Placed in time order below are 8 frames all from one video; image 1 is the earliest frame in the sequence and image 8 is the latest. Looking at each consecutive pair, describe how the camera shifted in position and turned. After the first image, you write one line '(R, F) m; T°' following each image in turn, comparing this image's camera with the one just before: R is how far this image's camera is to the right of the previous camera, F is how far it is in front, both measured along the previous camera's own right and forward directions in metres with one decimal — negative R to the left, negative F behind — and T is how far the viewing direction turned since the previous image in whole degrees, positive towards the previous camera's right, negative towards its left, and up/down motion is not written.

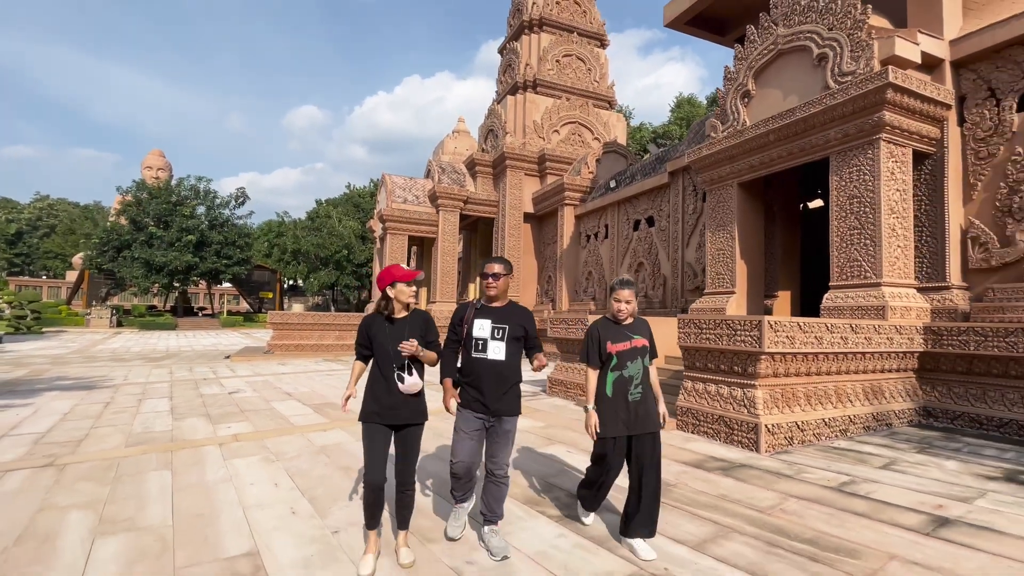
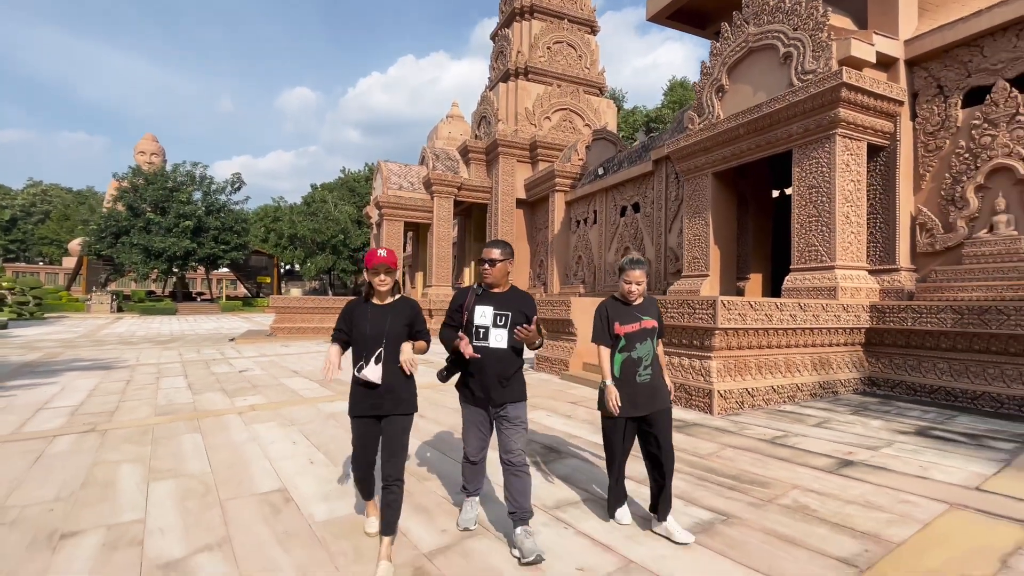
(+0.1, -0.5) m; 0°
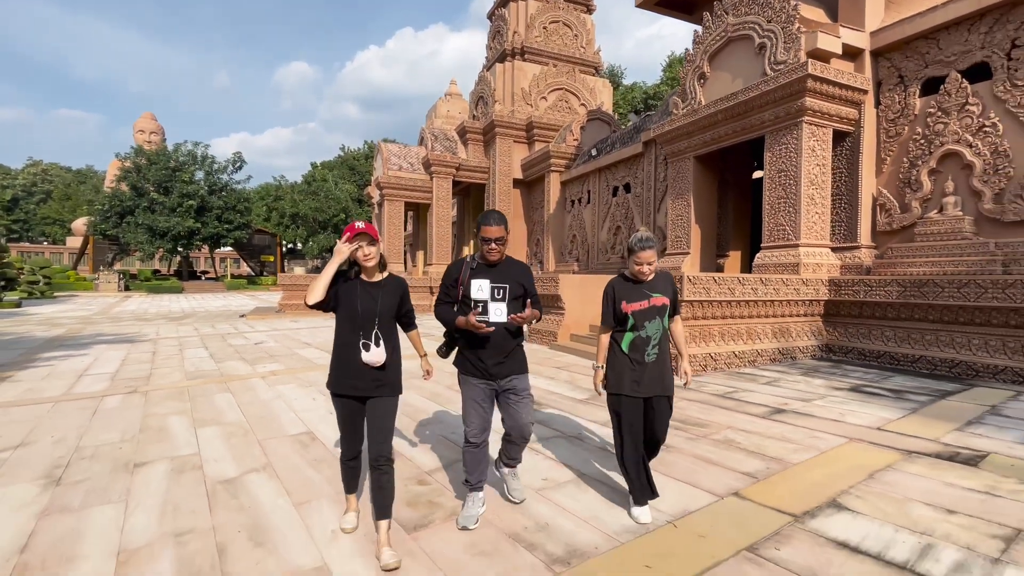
(+0.1, -0.5) m; 0°
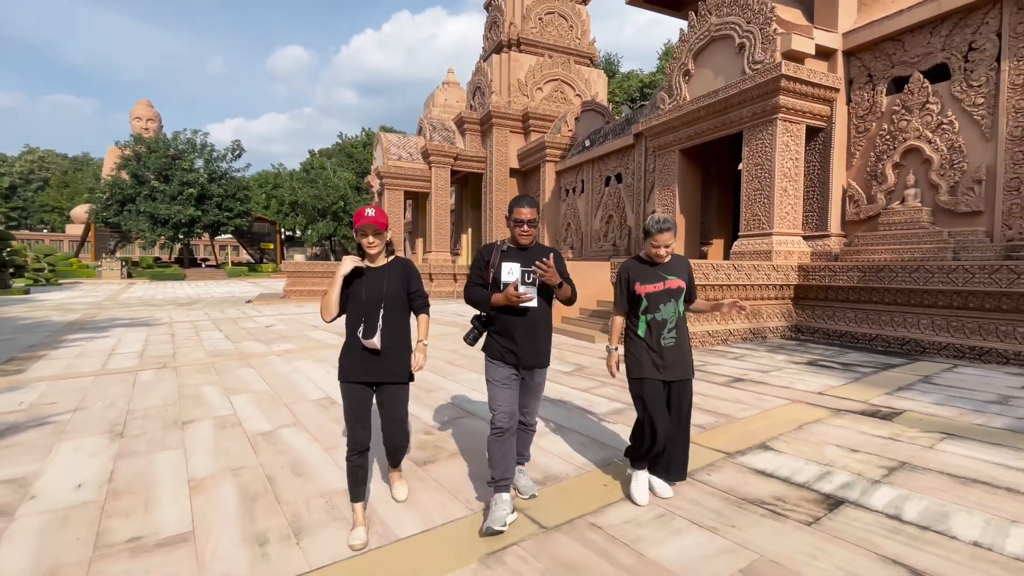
(0.0, -0.5) m; 0°
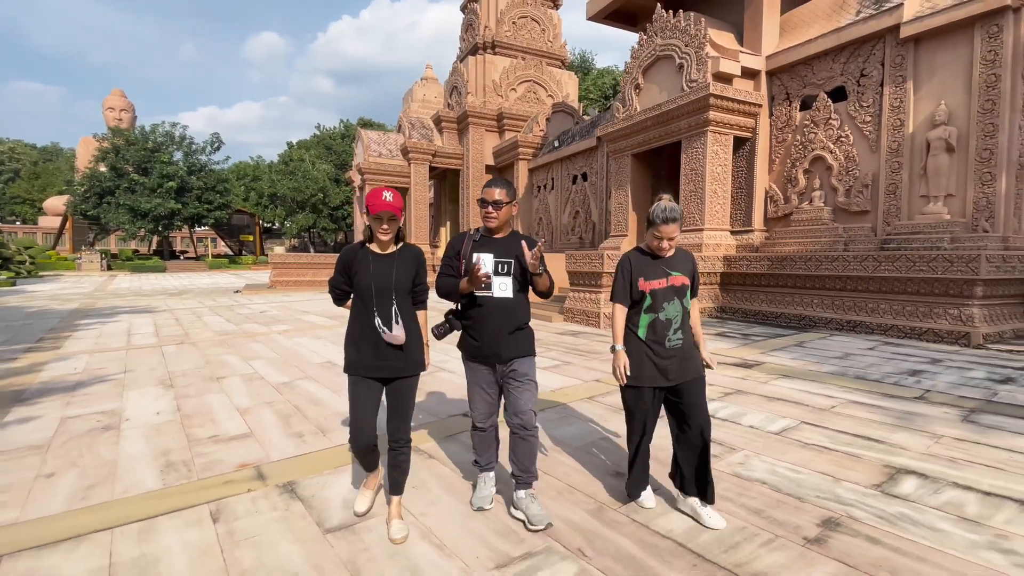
(+0.2, -1.0) m; +2°
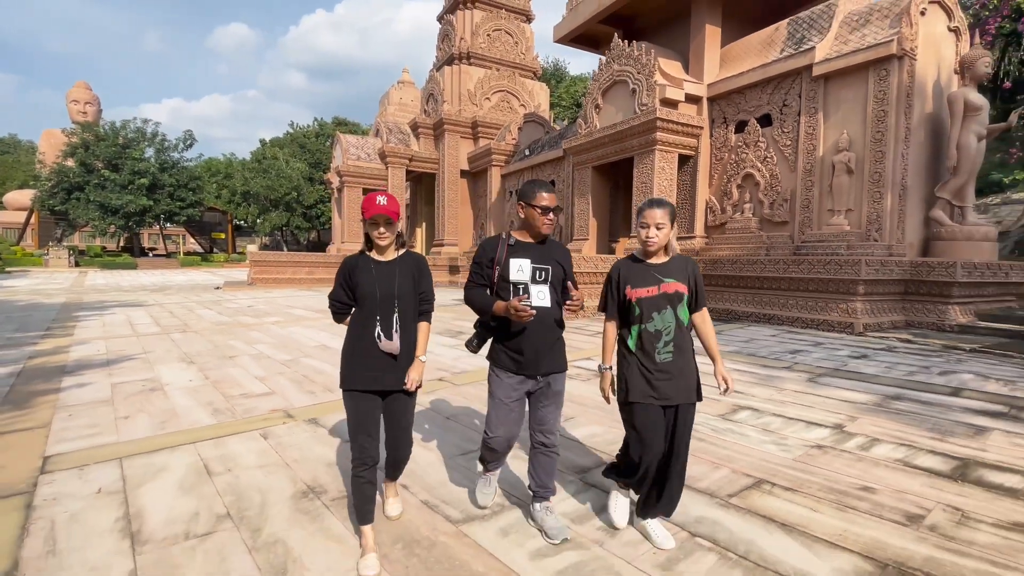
(+0.1, -0.9) m; +3°
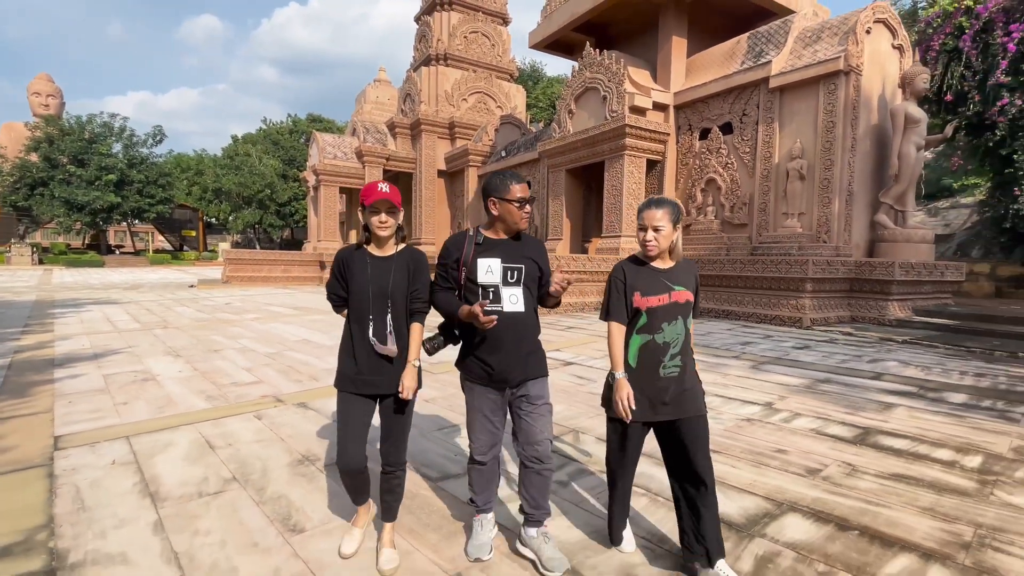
(0.0, -0.3) m; +3°
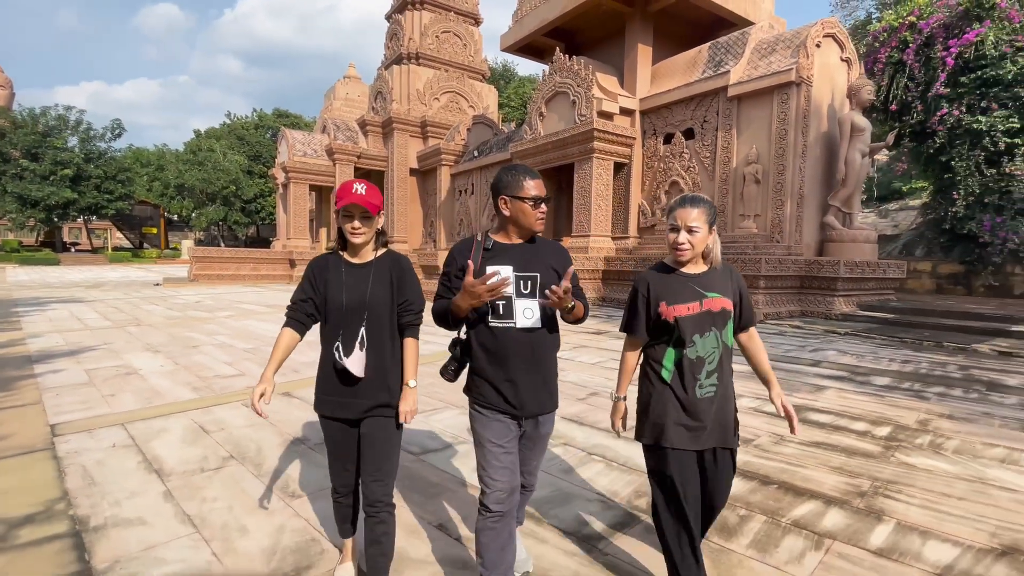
(0.0, -0.3) m; +3°
